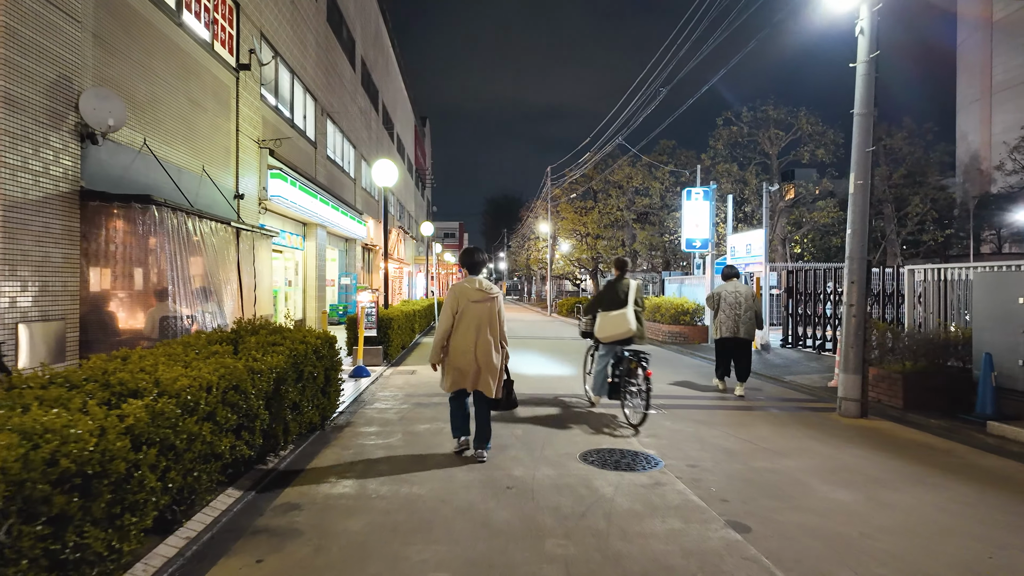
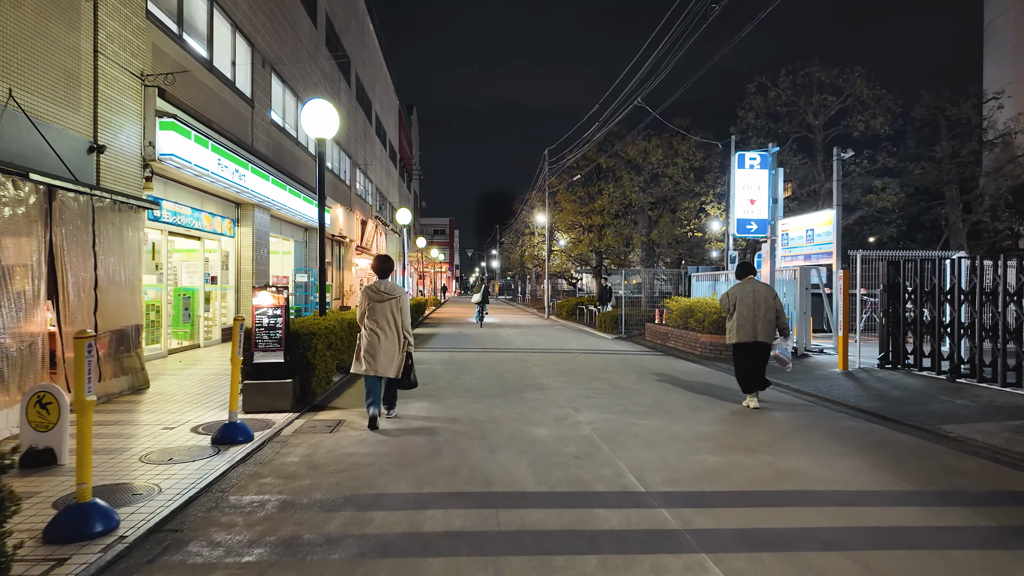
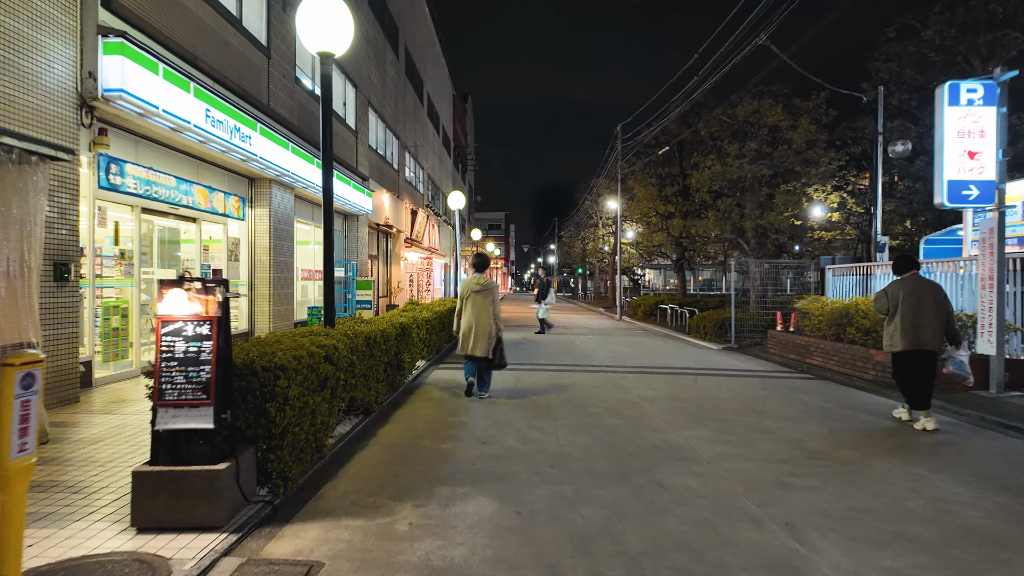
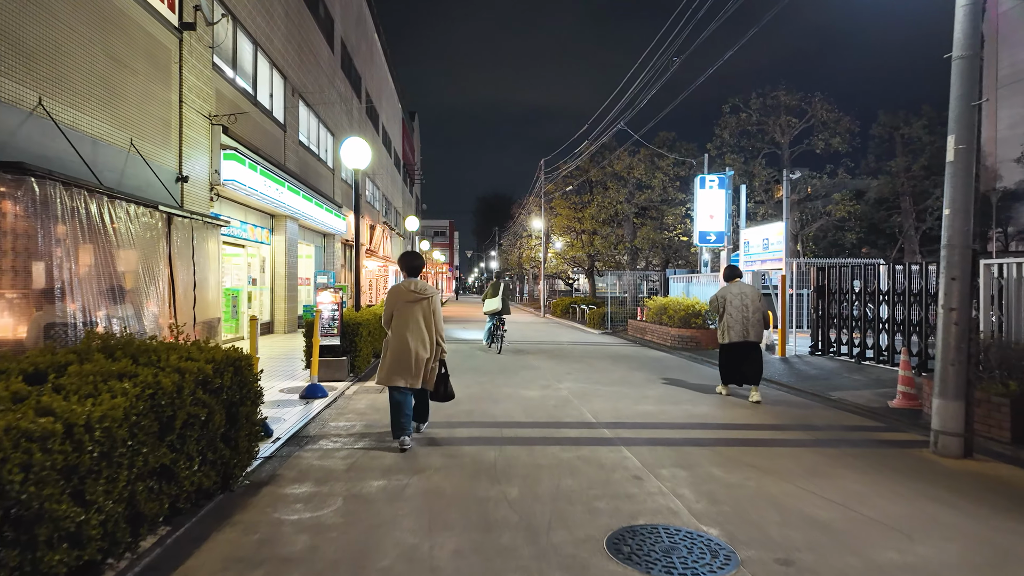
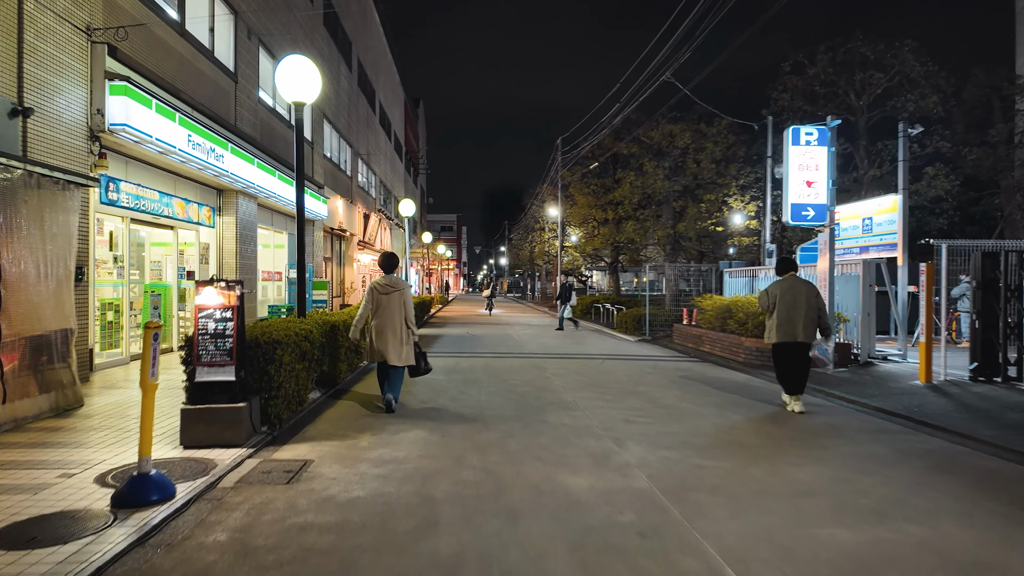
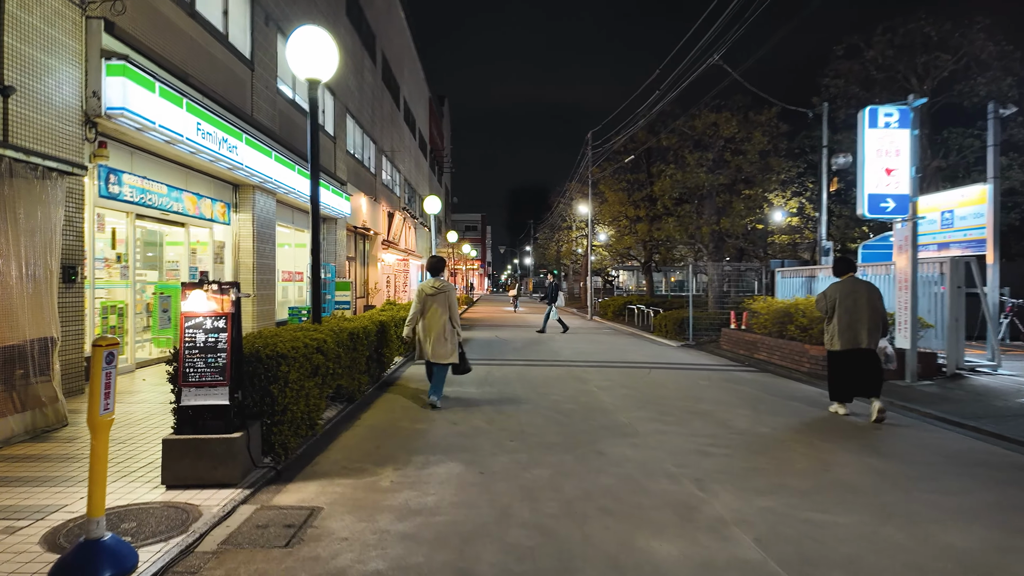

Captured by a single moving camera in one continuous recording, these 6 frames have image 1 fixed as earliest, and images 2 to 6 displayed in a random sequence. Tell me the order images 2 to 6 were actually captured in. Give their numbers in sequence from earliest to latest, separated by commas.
4, 2, 5, 6, 3
